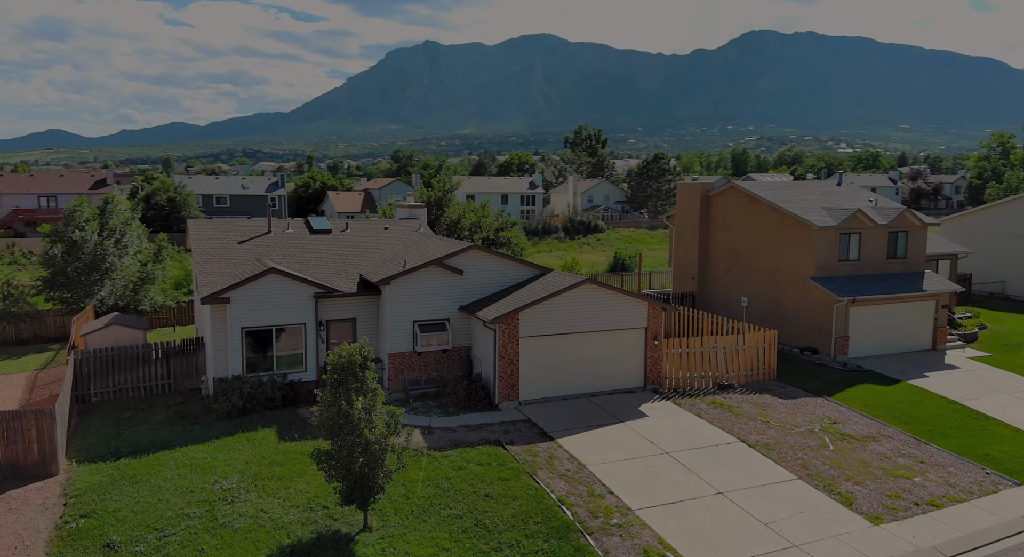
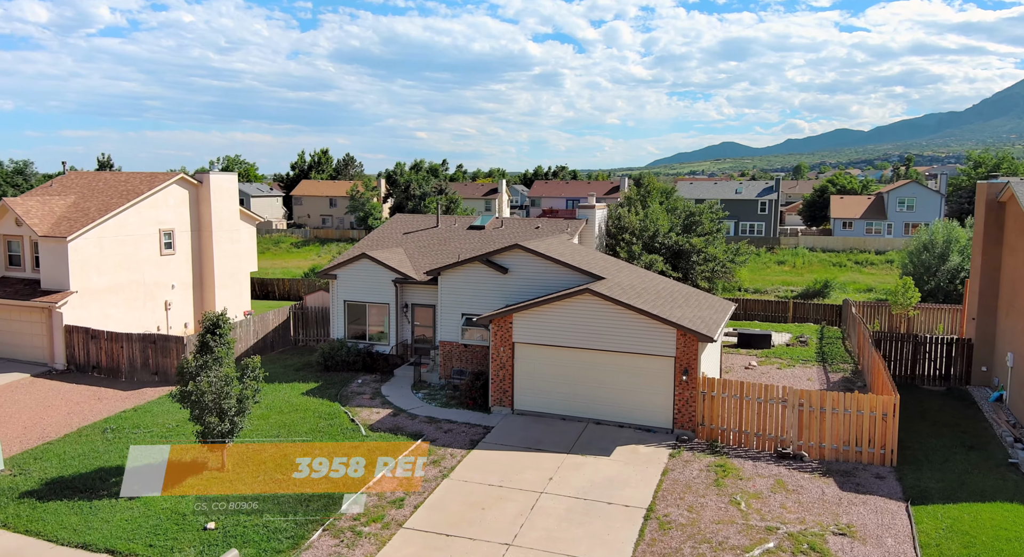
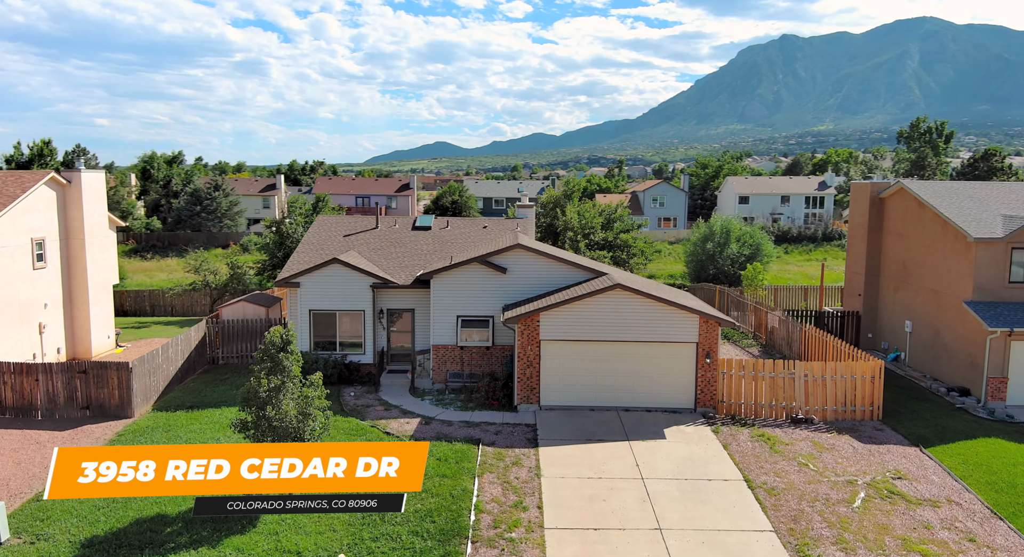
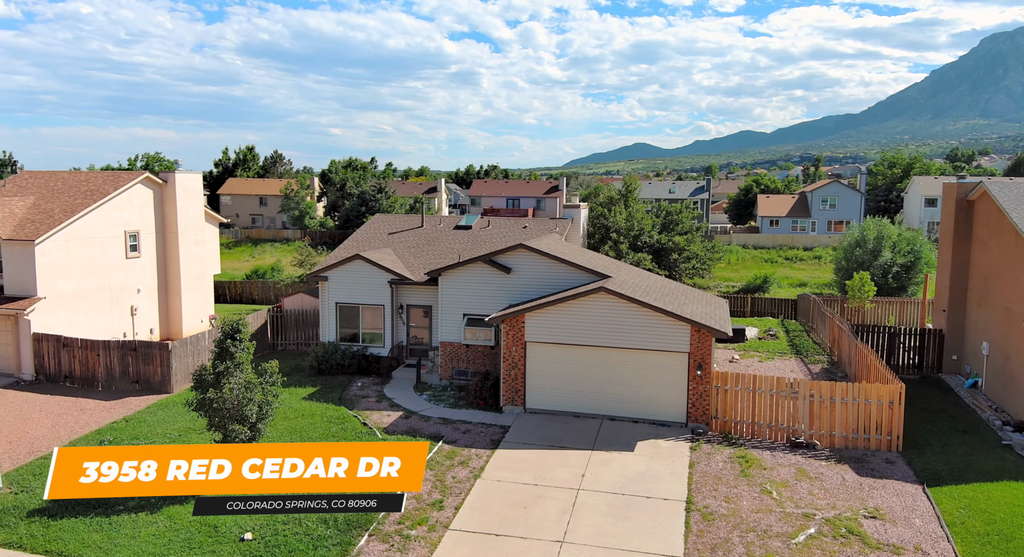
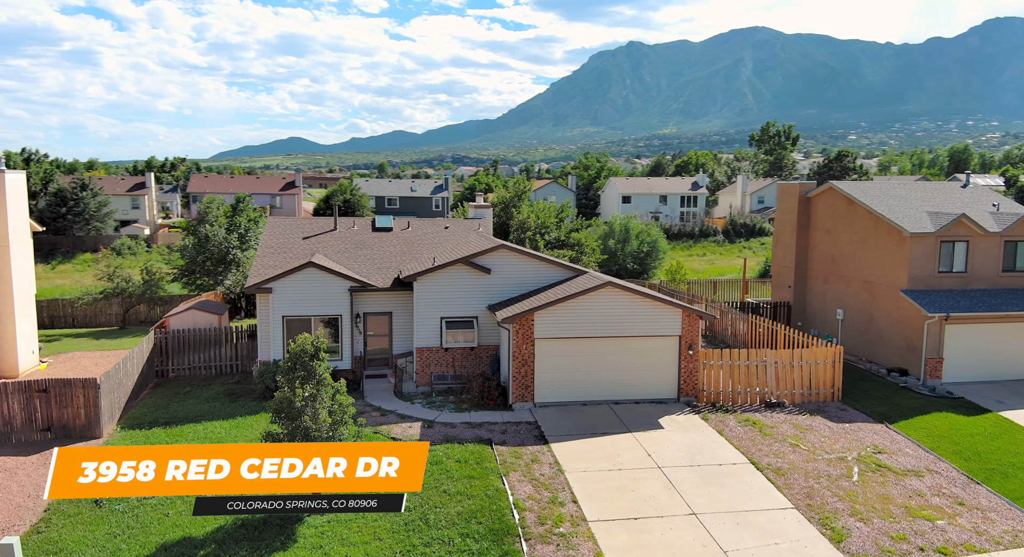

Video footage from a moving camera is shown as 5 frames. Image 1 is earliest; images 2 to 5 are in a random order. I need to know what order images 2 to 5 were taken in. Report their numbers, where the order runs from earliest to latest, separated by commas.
5, 3, 4, 2
